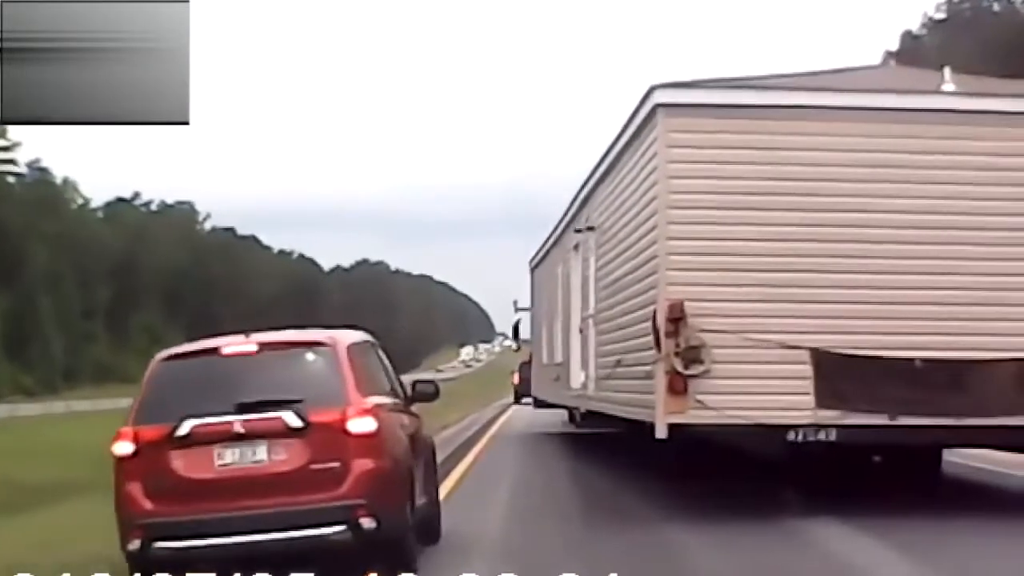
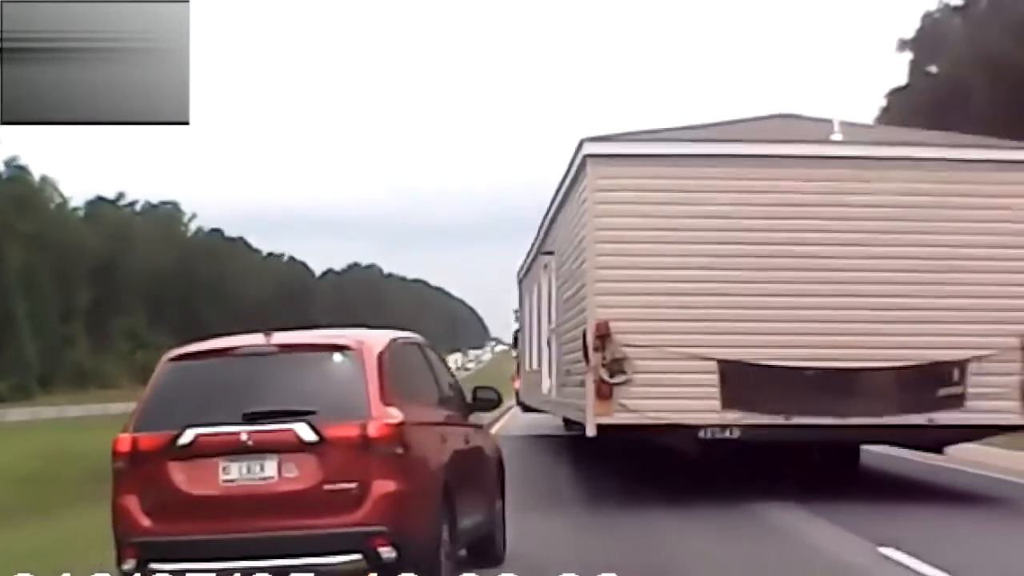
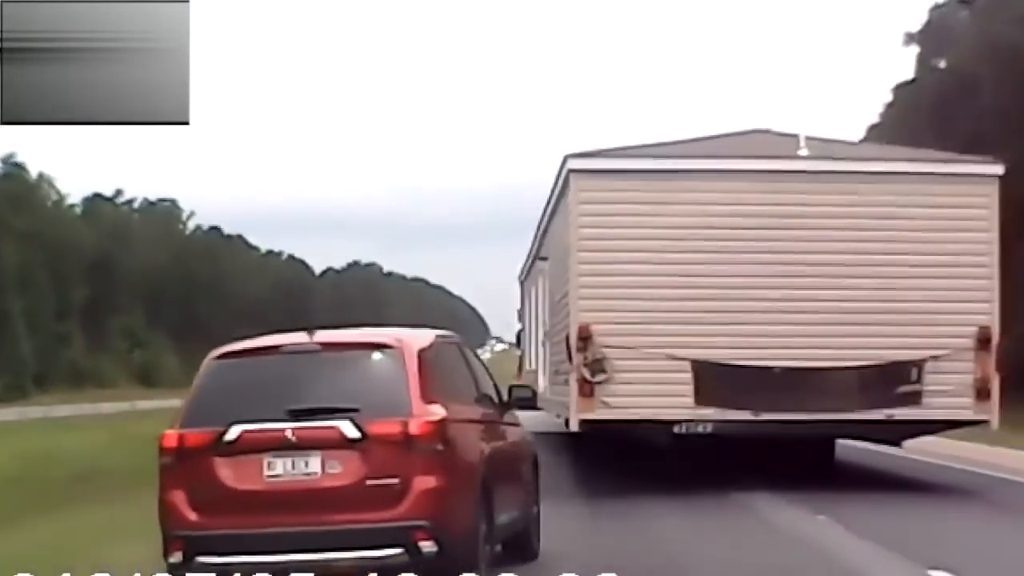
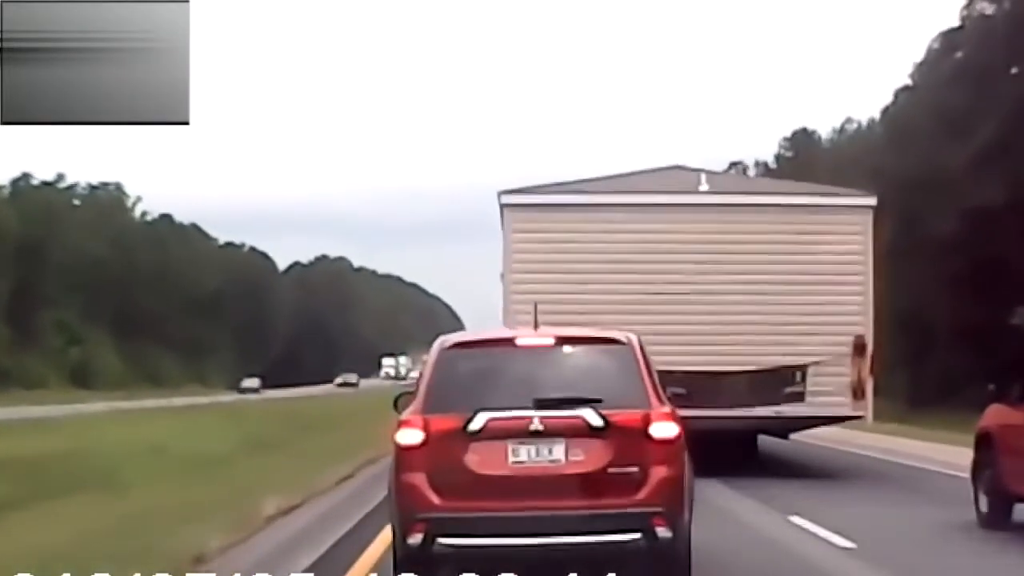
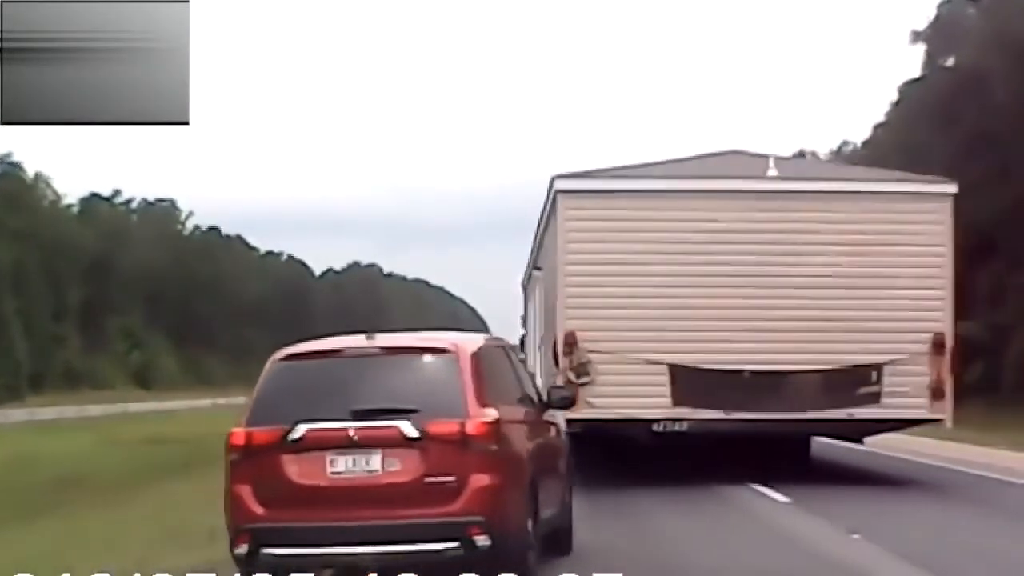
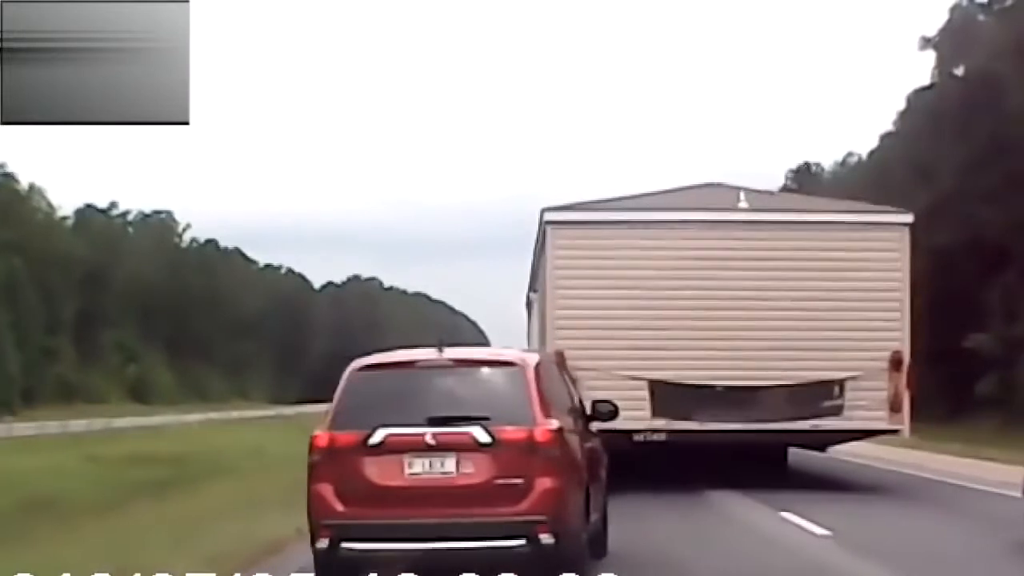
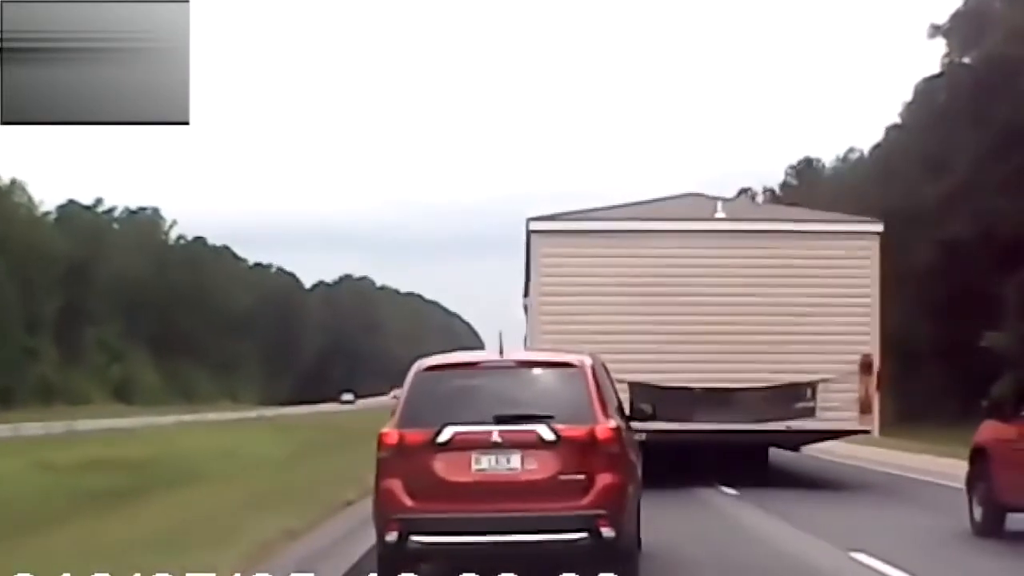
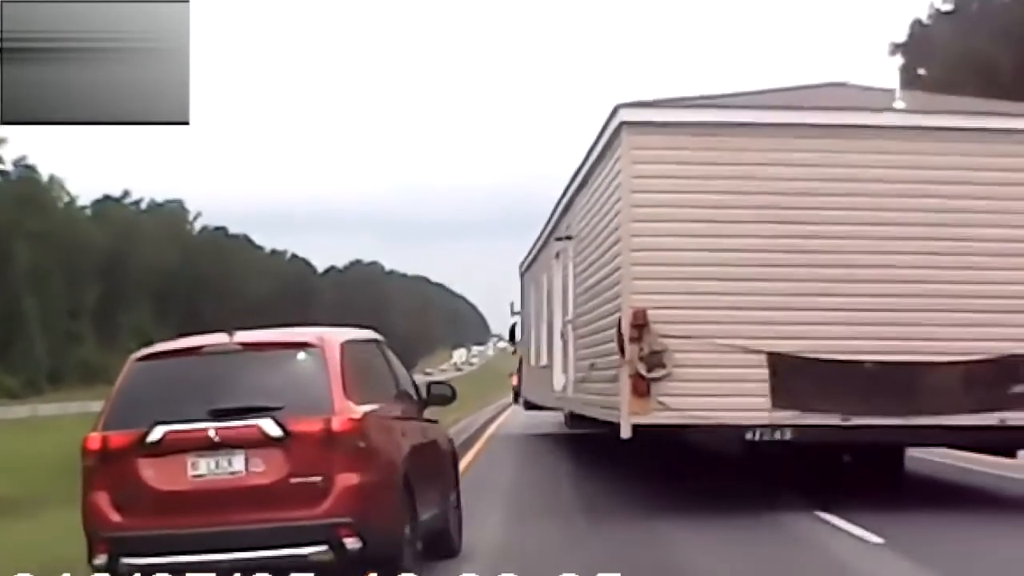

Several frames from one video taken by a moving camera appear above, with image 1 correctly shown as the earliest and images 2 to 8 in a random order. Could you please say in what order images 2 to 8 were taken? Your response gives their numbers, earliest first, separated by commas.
8, 2, 3, 5, 6, 7, 4
